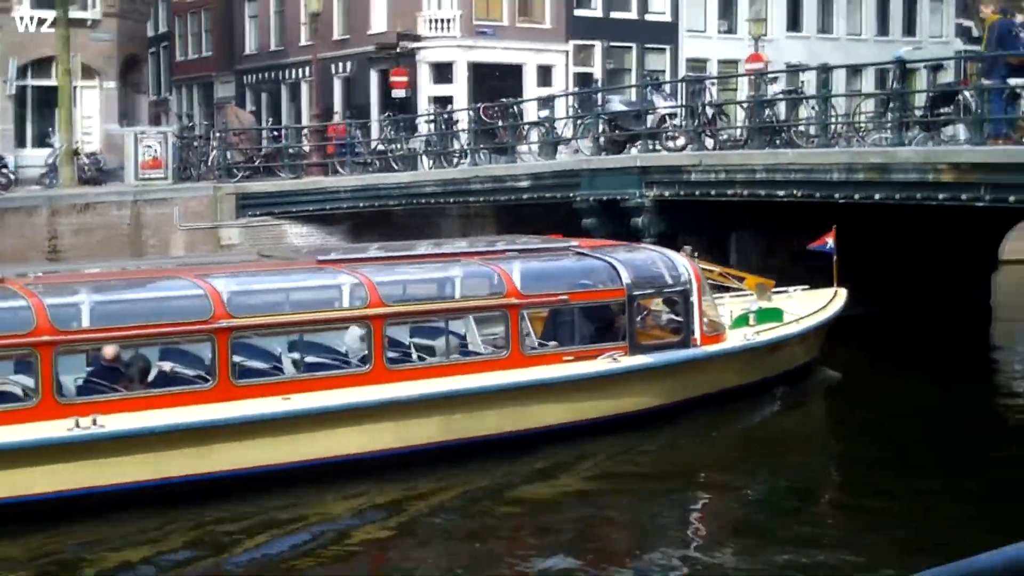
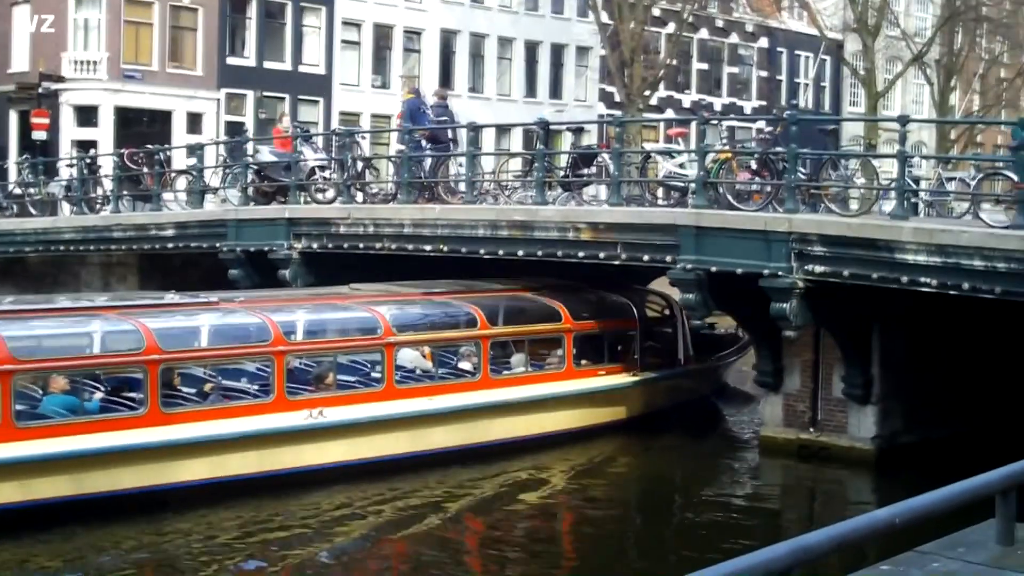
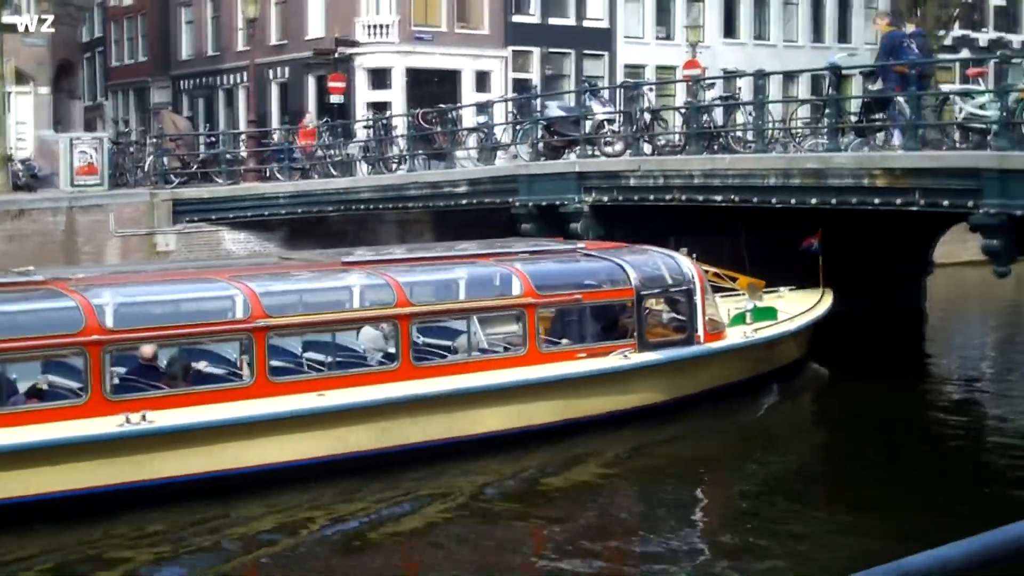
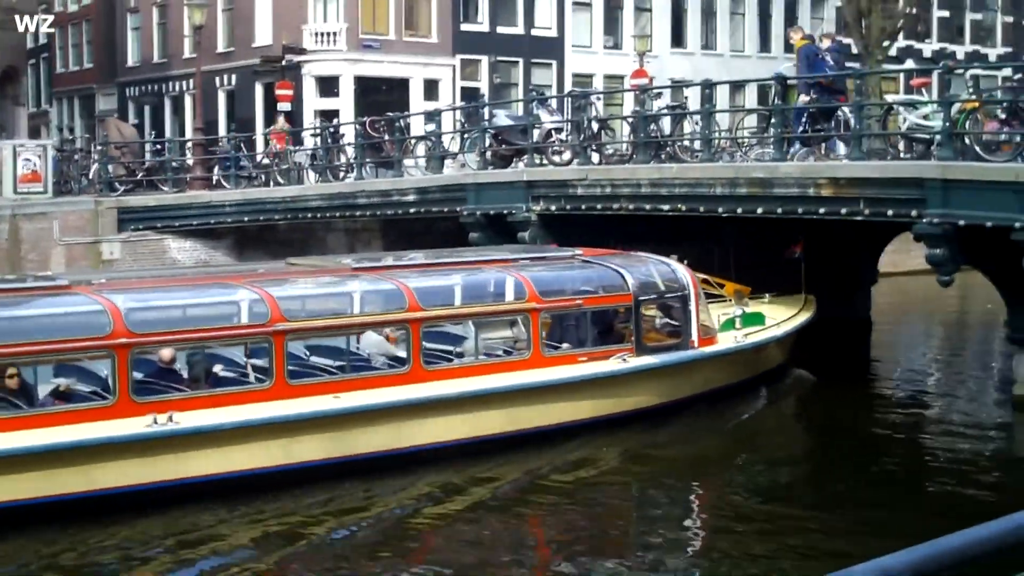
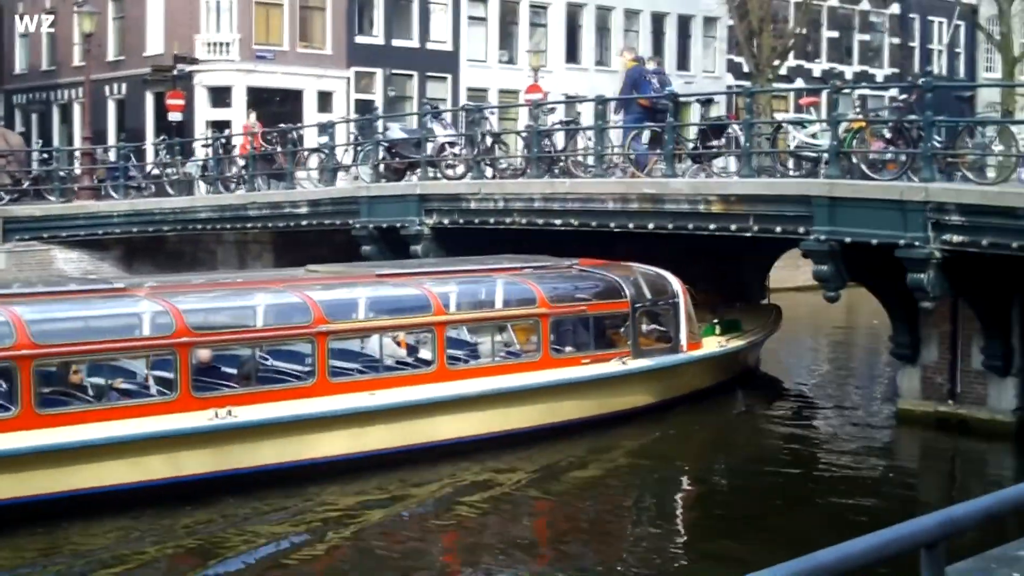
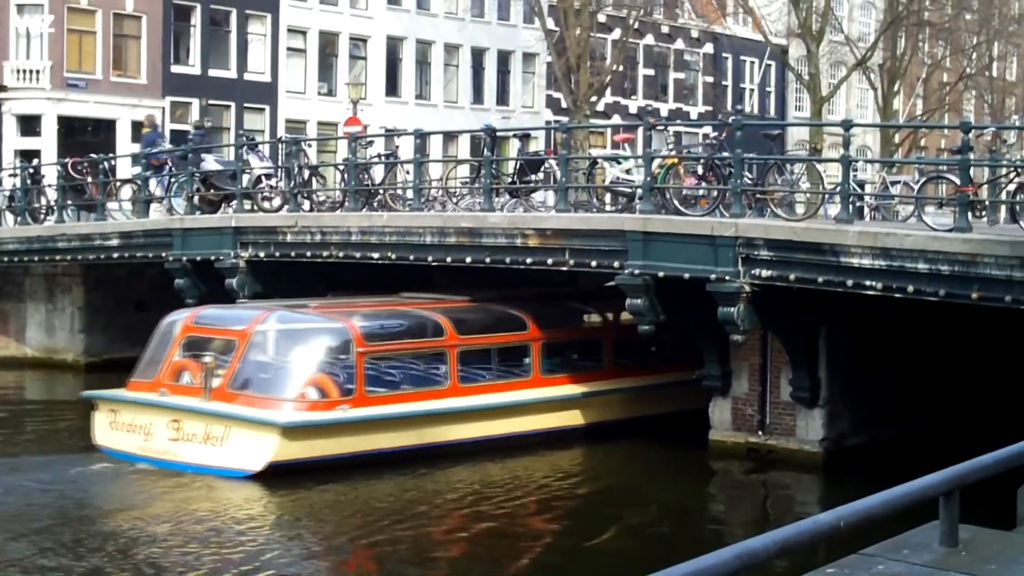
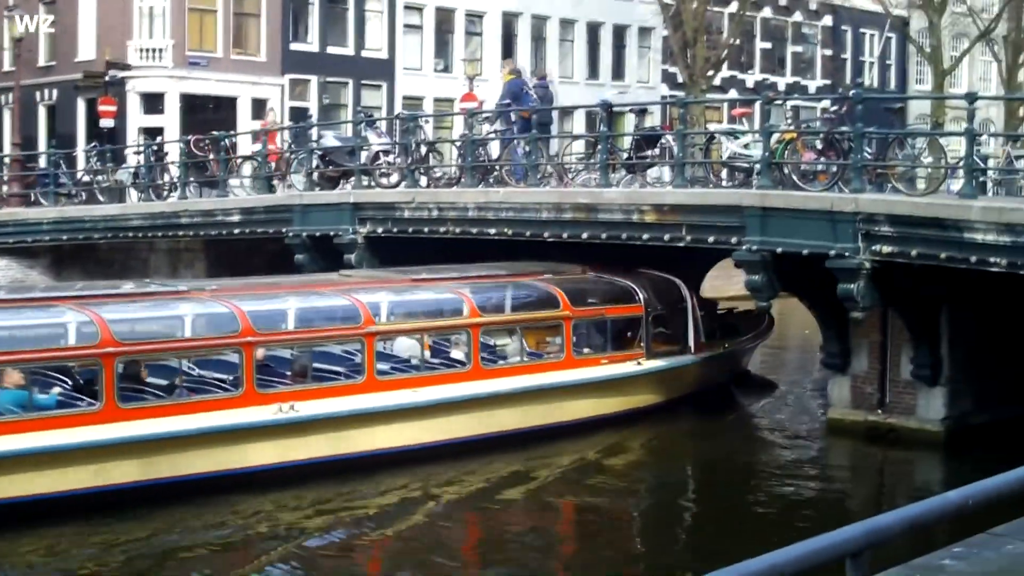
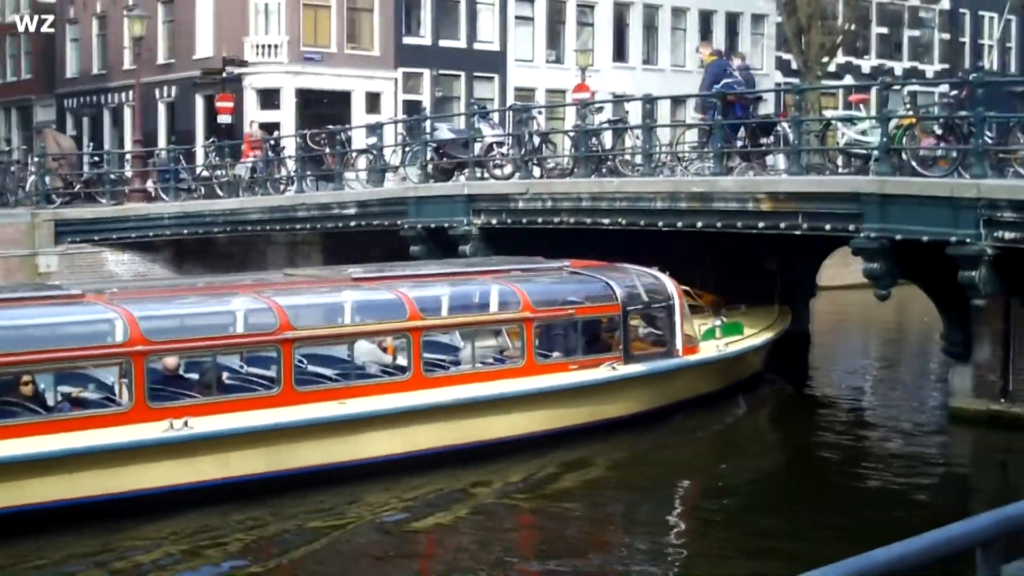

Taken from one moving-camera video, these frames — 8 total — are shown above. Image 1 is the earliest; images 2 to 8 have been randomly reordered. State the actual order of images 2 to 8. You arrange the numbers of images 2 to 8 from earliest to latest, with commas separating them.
3, 4, 8, 5, 7, 2, 6
